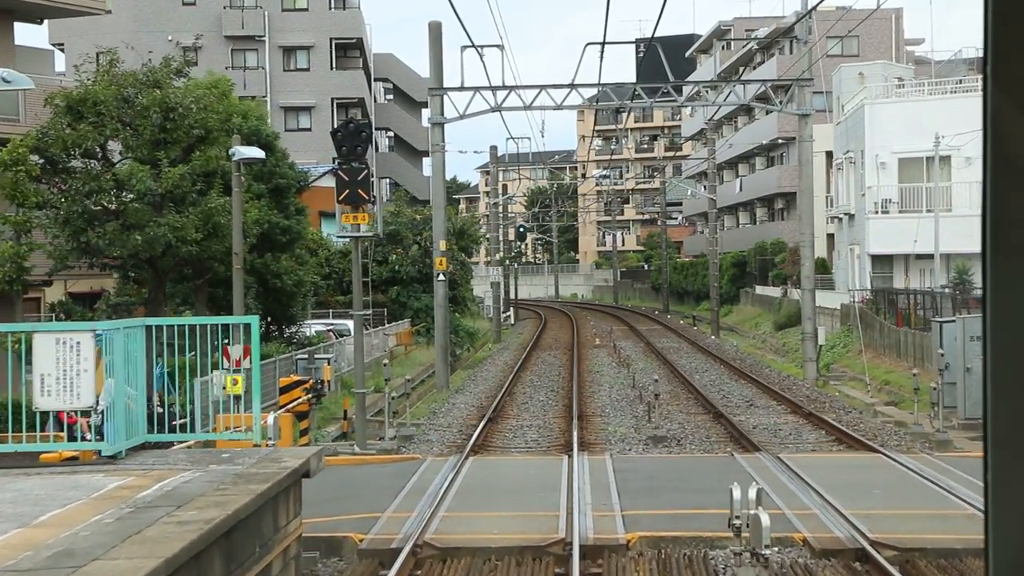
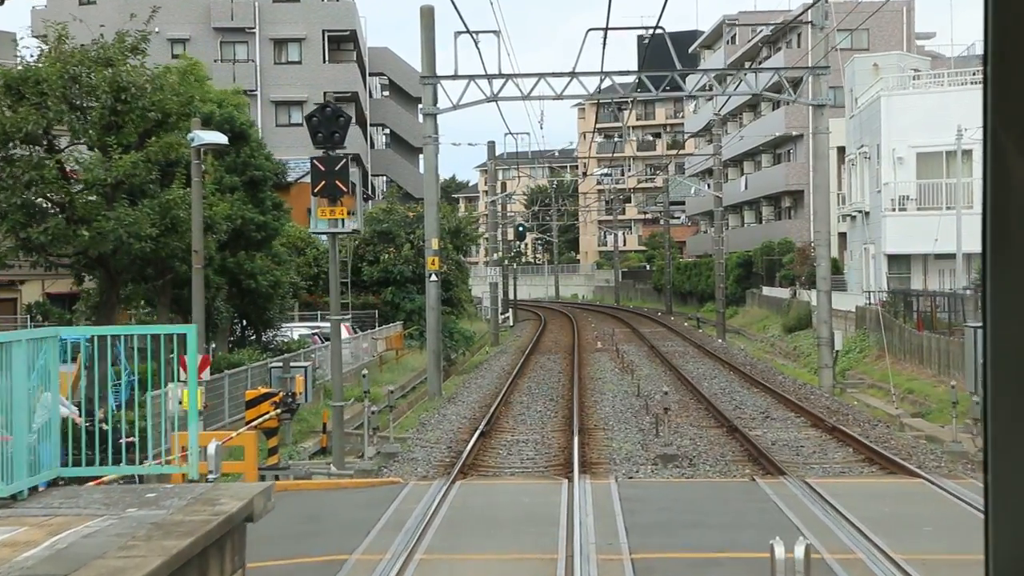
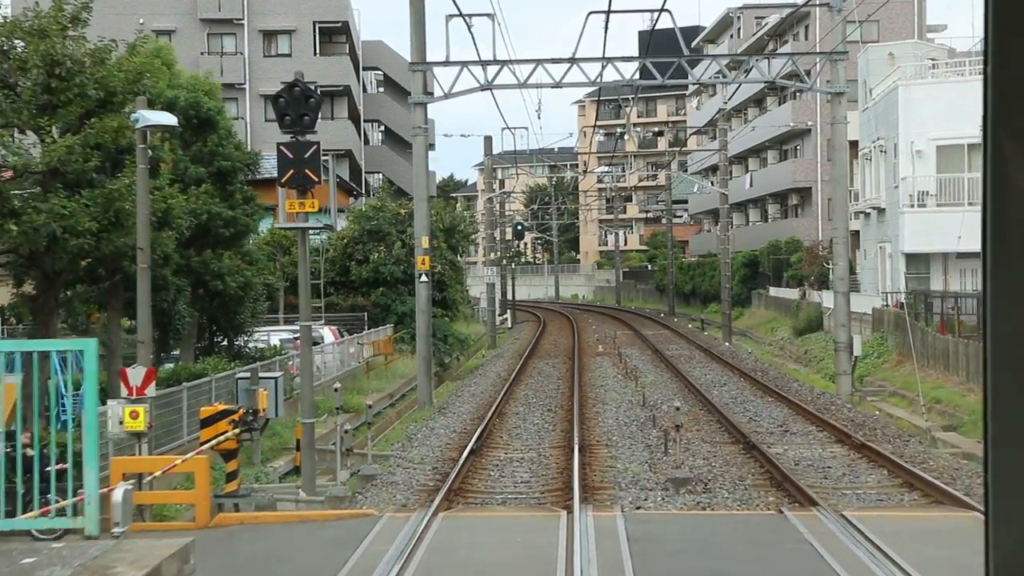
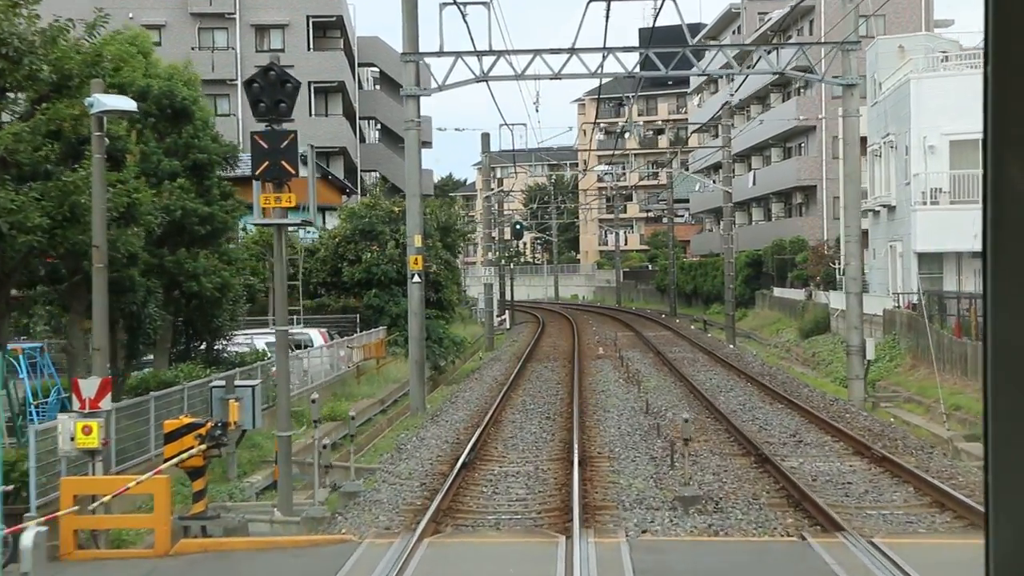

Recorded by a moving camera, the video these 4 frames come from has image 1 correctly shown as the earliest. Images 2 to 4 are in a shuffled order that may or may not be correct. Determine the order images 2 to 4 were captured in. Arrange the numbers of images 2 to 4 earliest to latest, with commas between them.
2, 3, 4
